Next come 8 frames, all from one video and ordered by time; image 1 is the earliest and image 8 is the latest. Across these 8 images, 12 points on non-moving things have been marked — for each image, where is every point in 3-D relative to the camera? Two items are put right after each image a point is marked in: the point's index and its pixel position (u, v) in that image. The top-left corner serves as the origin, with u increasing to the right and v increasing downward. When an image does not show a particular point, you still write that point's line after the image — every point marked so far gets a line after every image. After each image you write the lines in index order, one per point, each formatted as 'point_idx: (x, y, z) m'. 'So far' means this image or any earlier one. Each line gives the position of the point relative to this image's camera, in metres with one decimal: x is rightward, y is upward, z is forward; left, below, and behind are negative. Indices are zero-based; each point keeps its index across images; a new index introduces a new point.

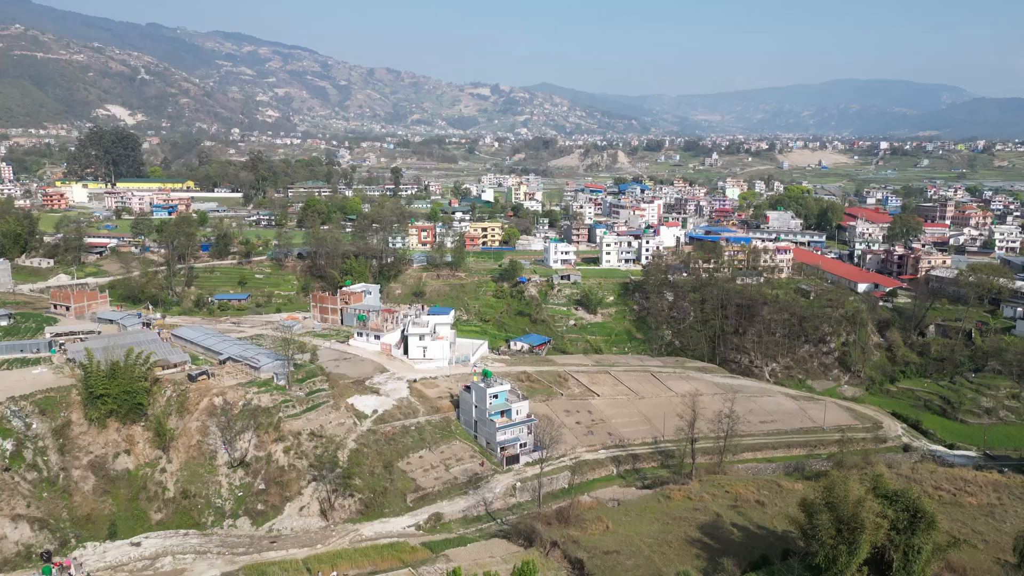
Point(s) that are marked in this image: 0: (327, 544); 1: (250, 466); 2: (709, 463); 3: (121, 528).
0: (-3.2, -4.4, +13.4) m
1: (-4.9, -3.4, +14.8) m
2: (+4.2, -3.7, +16.6) m
3: (-6.9, -4.2, +13.7) m
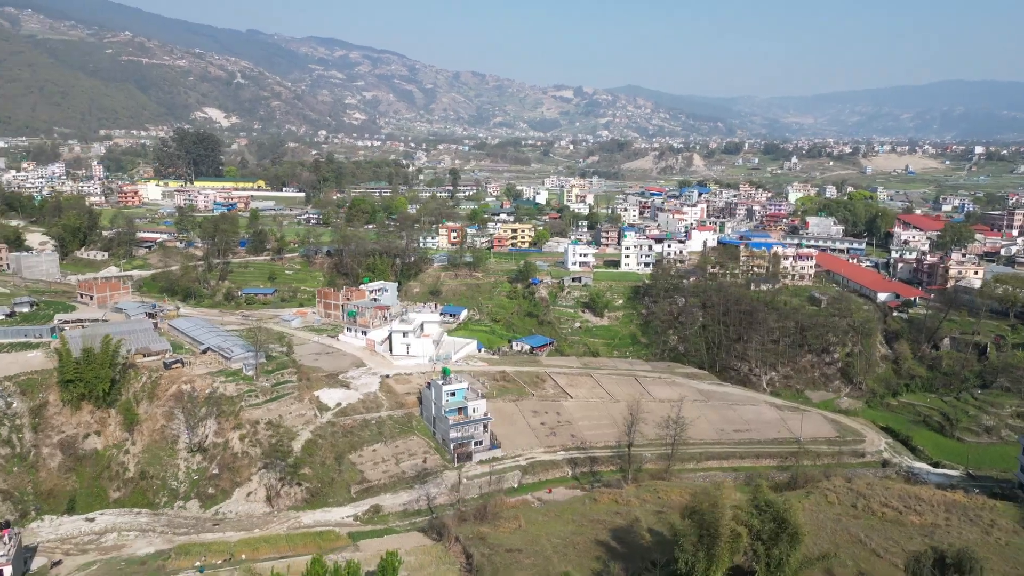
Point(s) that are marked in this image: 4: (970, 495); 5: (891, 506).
0: (-4.4, -4.3, +13.9) m
1: (-6.0, -3.2, +15.4) m
2: (+3.2, -3.8, +16.3) m
3: (-8.1, -4.0, +14.6) m
4: (+8.4, -3.8, +14.4) m
5: (+6.7, -3.8, +13.5) m
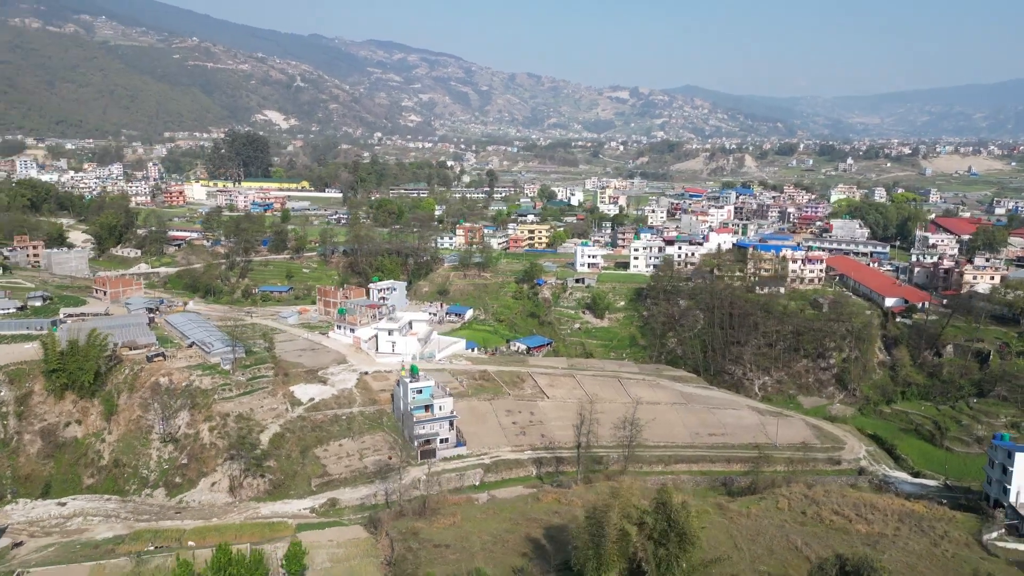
0: (-5.4, -4.2, +14.3) m
1: (-6.9, -3.2, +16.0) m
2: (+2.4, -3.8, +16.2) m
3: (-9.0, -3.9, +15.3) m
4: (+7.5, -3.9, +14.0) m
5: (+5.7, -3.9, +13.2) m
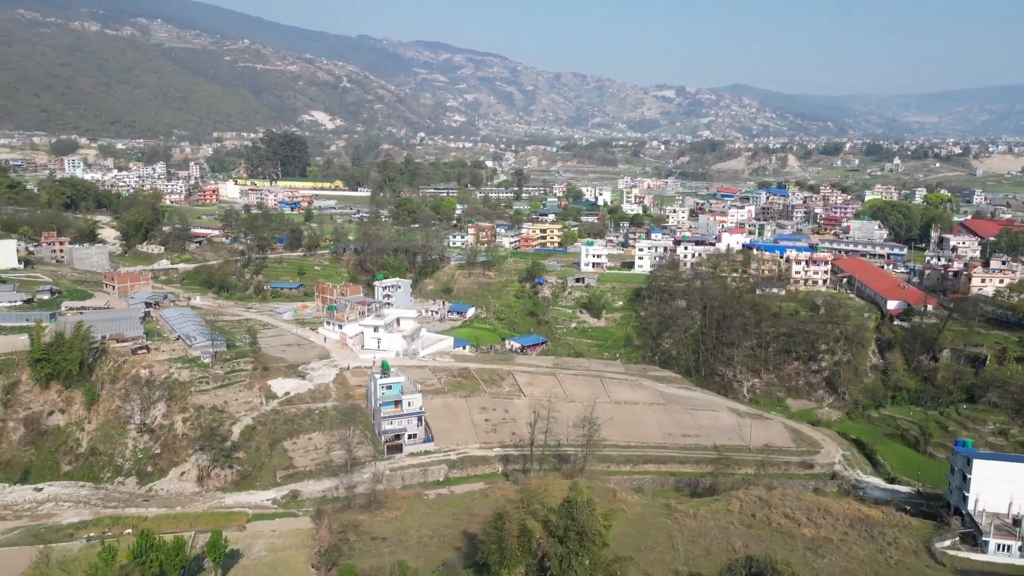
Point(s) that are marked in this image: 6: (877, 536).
0: (-6.2, -4.1, +14.7) m
1: (-7.6, -3.1, +16.5) m
2: (+1.7, -3.8, +16.2) m
3: (-9.8, -3.8, +15.9) m
4: (+6.6, -3.9, +13.7) m
5: (+4.7, -3.9, +13.0) m
6: (+5.8, -4.0, +12.5) m
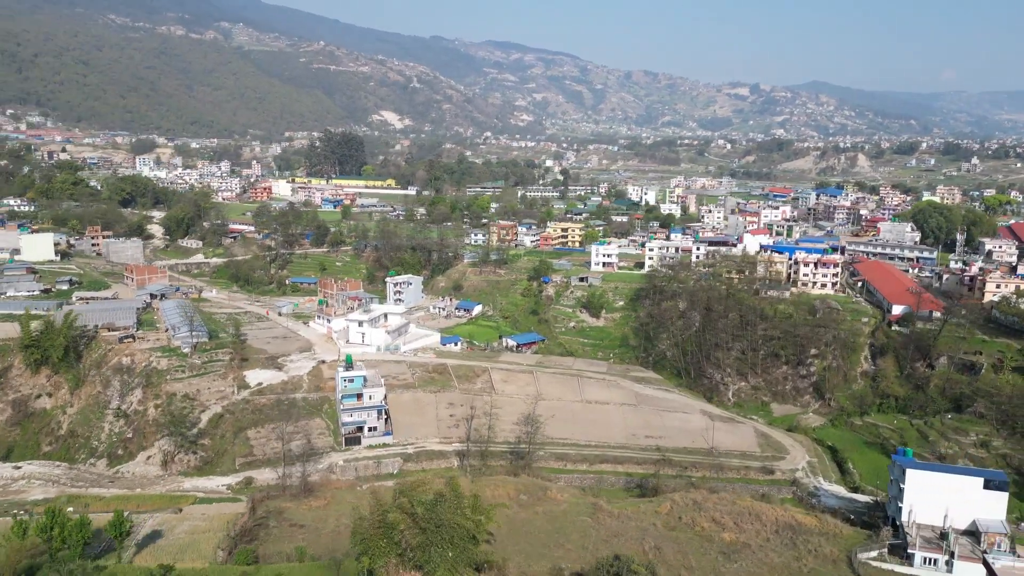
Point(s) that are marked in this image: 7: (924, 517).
0: (-7.3, -4.0, +15.4) m
1: (-8.5, -2.9, +17.3) m
2: (+0.7, -3.8, +16.3) m
3: (-10.8, -3.6, +16.8) m
4: (+5.4, -4.0, +13.3) m
5: (+3.5, -3.9, +12.8) m
6: (+4.5, -4.0, +12.2) m
7: (+6.5, -3.6, +12.3) m
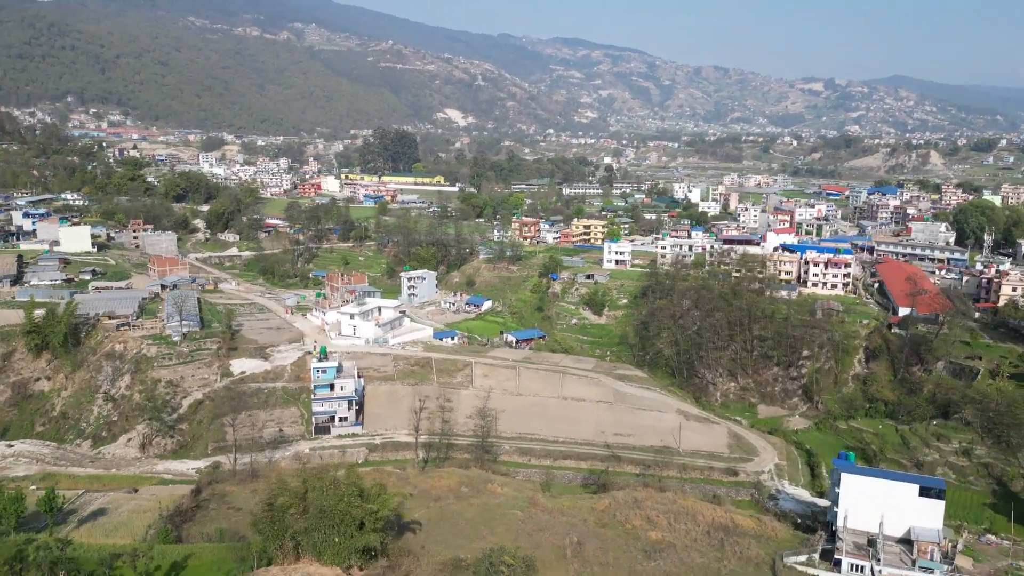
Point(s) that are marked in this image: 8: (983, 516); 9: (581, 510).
0: (-8.2, -3.8, +16.2) m
1: (-9.3, -2.6, +18.1) m
2: (-0.2, -3.7, +16.4) m
3: (-11.5, -3.3, +17.9) m
4: (+4.3, -3.9, +13.1) m
5: (+2.3, -3.8, +12.7) m
6: (+3.3, -4.0, +12.0) m
7: (+5.3, -3.6, +12.0) m
8: (+9.0, -4.3, +14.8) m
9: (+1.1, -3.7, +13.2) m
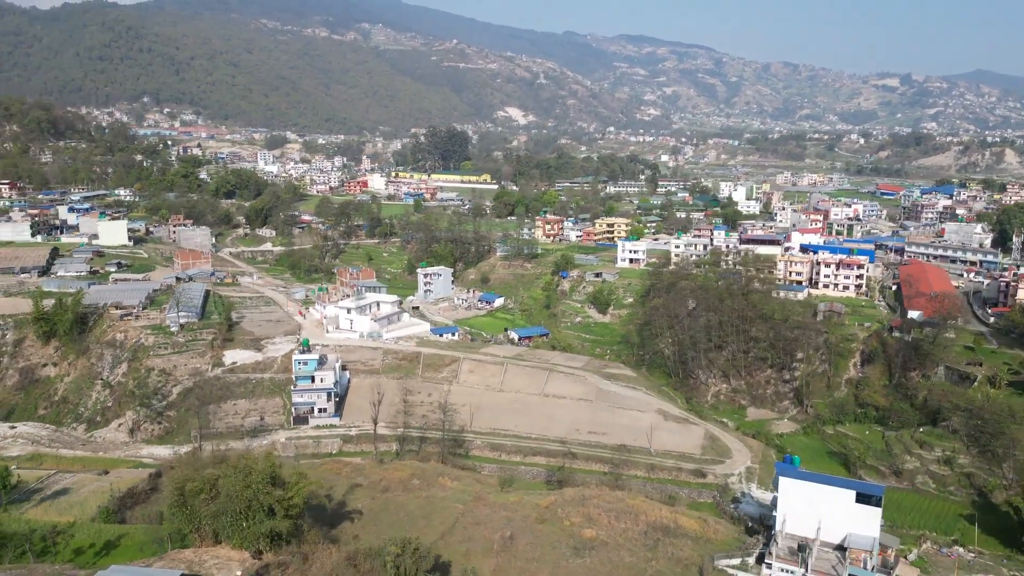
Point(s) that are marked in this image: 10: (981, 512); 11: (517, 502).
0: (-8.9, -3.6, +16.9) m
1: (-9.8, -2.4, +19.0) m
2: (-0.9, -3.6, +16.5) m
3: (-12.1, -3.1, +18.9) m
4: (+3.3, -3.9, +12.9) m
5: (+1.3, -3.8, +12.6) m
6: (+2.3, -4.0, +11.9) m
7: (+4.3, -3.6, +11.7) m
8: (+8.1, -4.4, +14.3) m
9: (+0.2, -3.7, +13.2) m
10: (+8.8, -4.2, +14.5) m
11: (+0.1, -3.7, +13.4) m
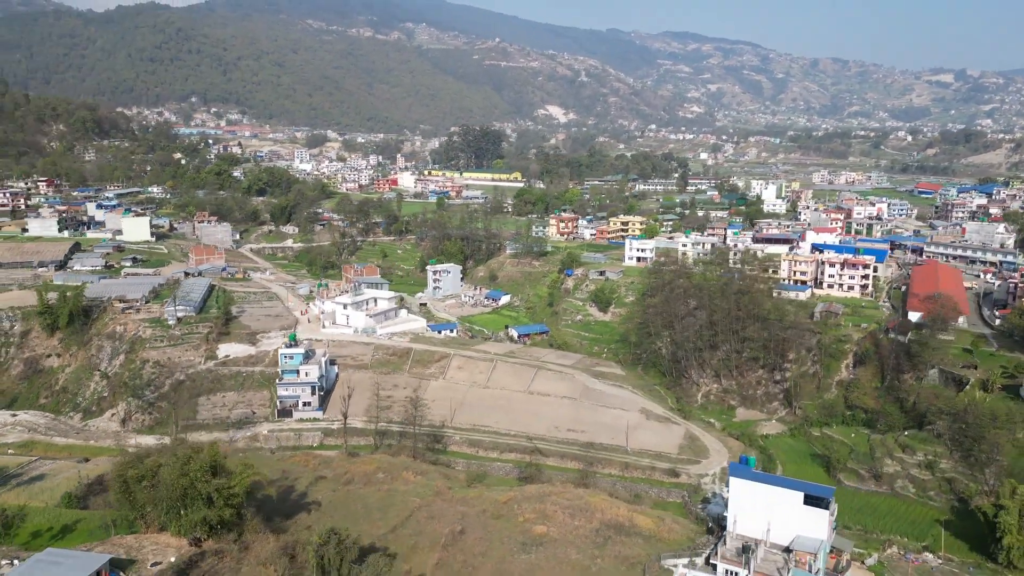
0: (-9.4, -3.4, +17.5) m
1: (-10.2, -2.3, +19.5) m
2: (-1.4, -3.5, +16.6) m
3: (-12.5, -2.9, +19.6) m
4: (+2.6, -3.9, +12.8) m
5: (+0.6, -3.7, +12.7) m
6: (+1.5, -3.9, +11.9) m
7: (+3.5, -3.6, +11.6) m
8: (+7.5, -4.4, +13.9) m
9: (-0.5, -3.6, +13.3) m
10: (+8.1, -4.2, +14.2) m
11: (-0.6, -3.6, +13.5) m
